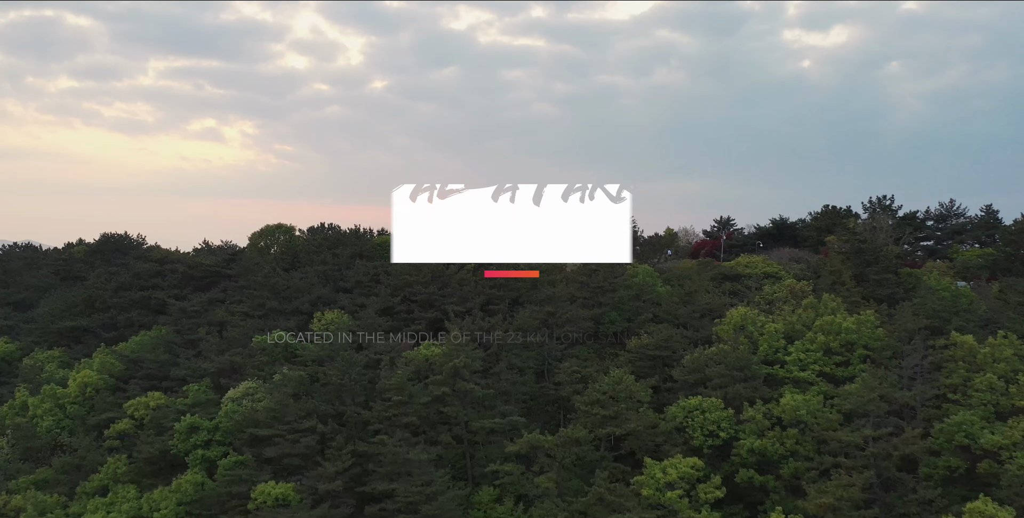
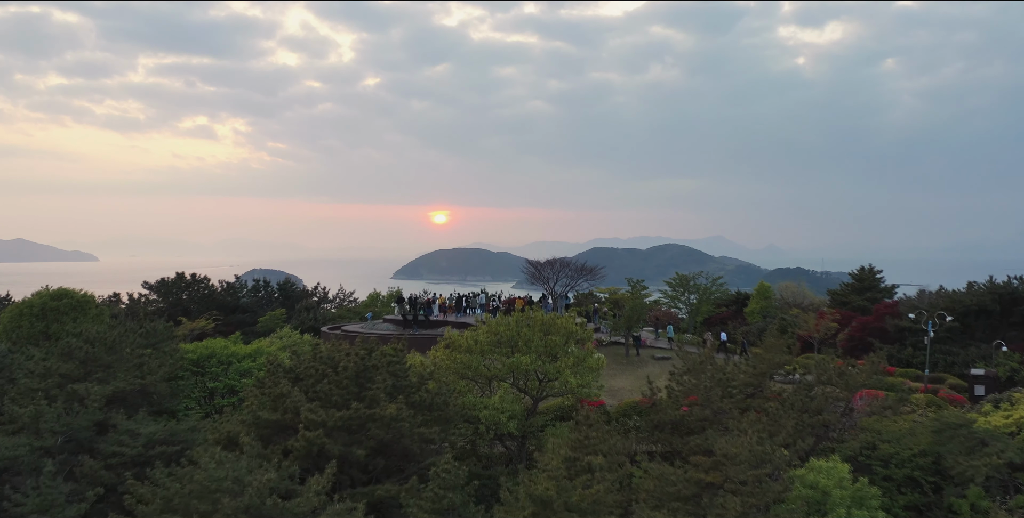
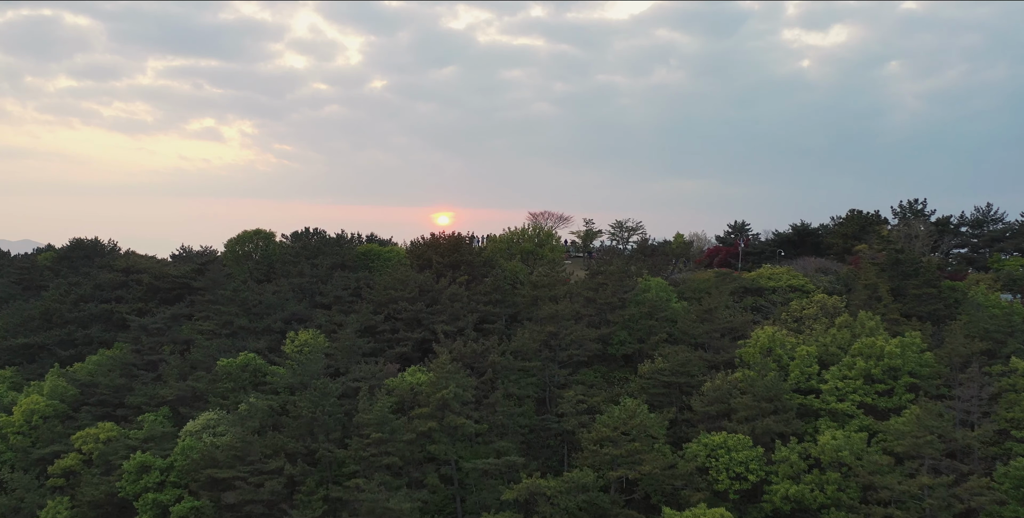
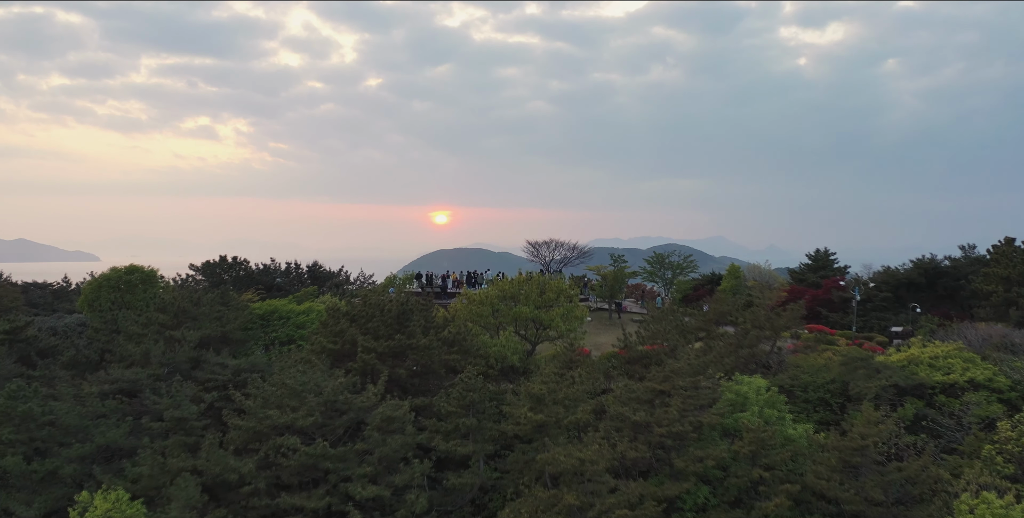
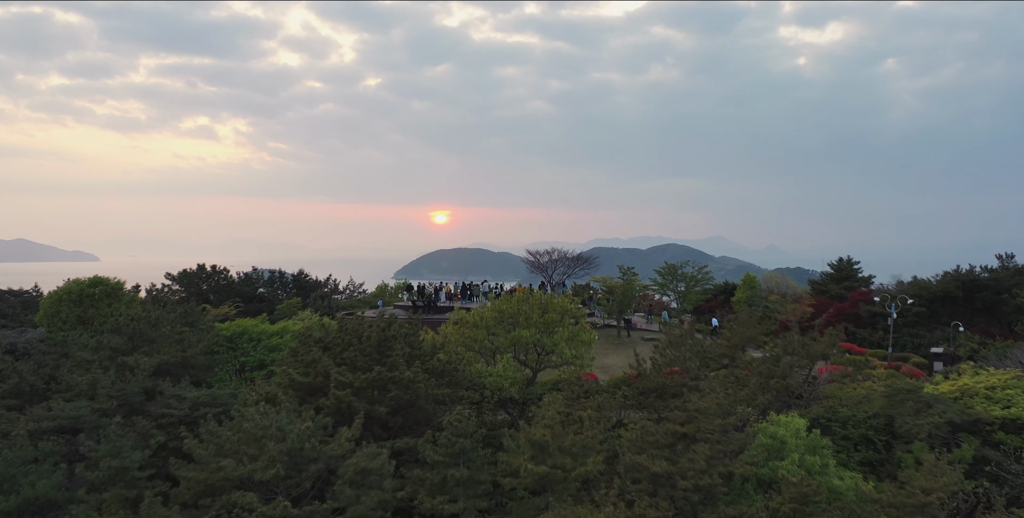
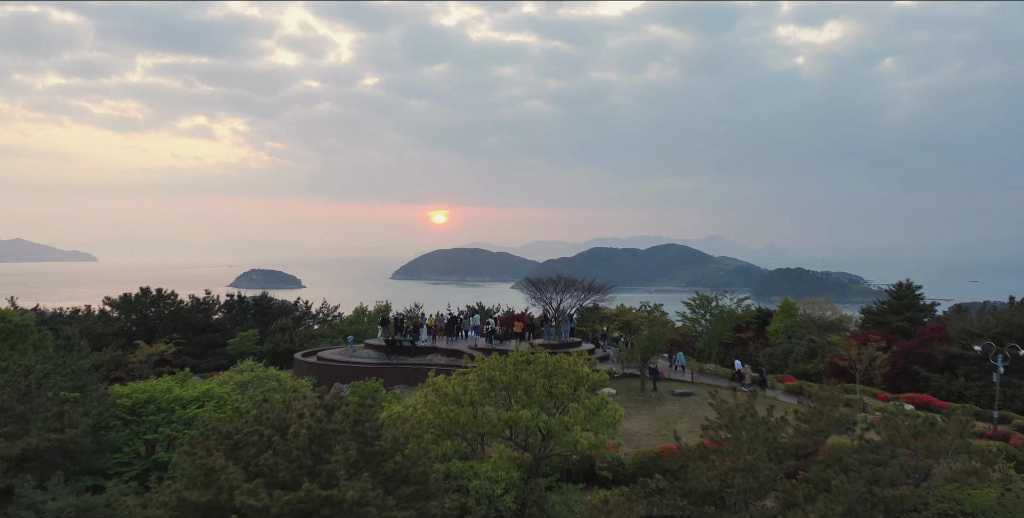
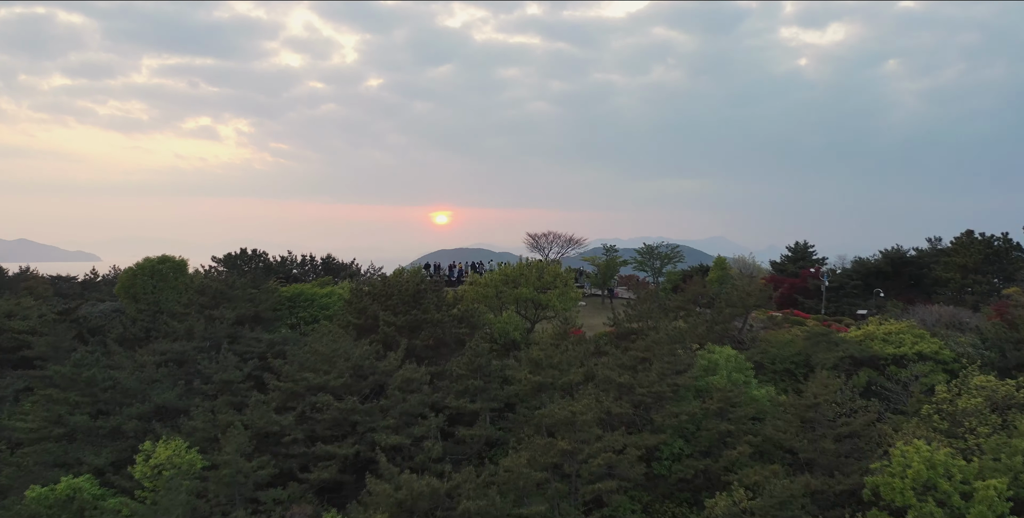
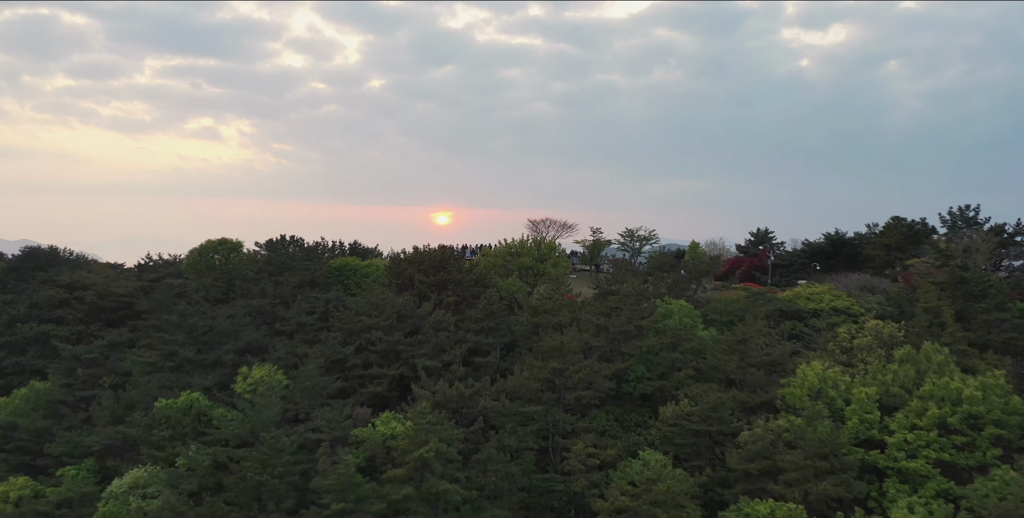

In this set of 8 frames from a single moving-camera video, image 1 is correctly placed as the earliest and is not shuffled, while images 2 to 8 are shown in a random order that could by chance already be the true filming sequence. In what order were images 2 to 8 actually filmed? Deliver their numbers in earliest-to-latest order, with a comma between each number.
3, 8, 7, 4, 5, 2, 6
